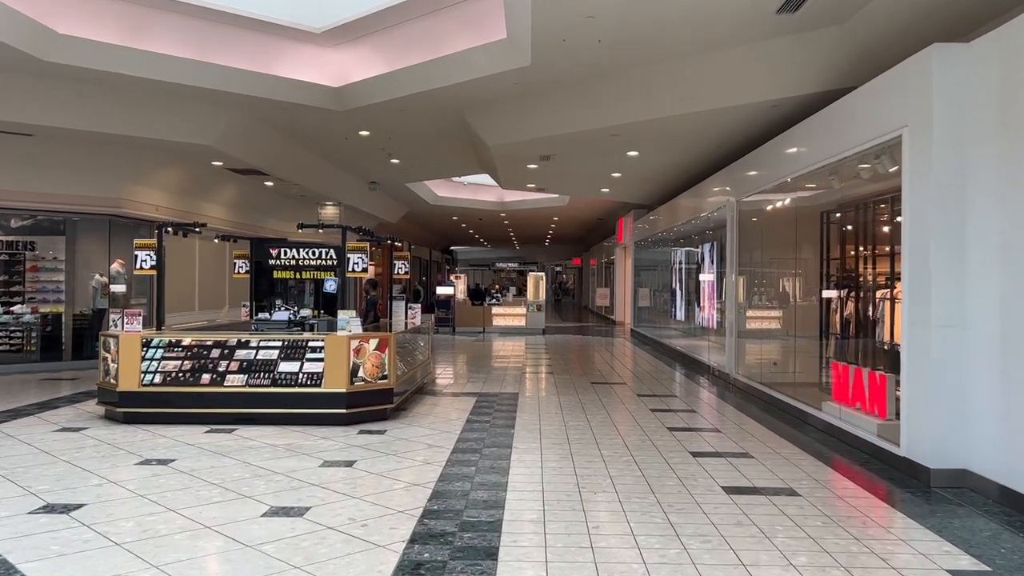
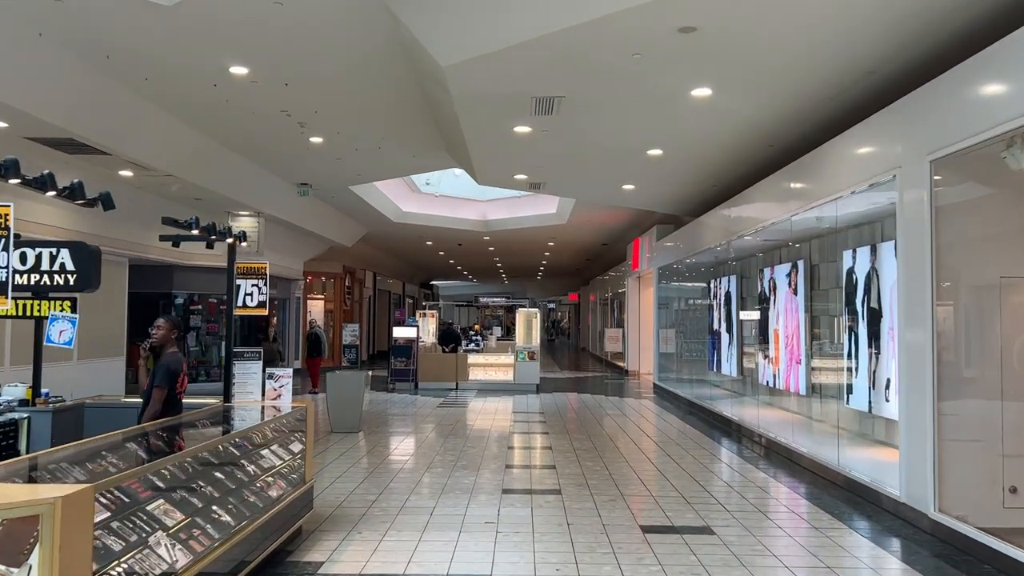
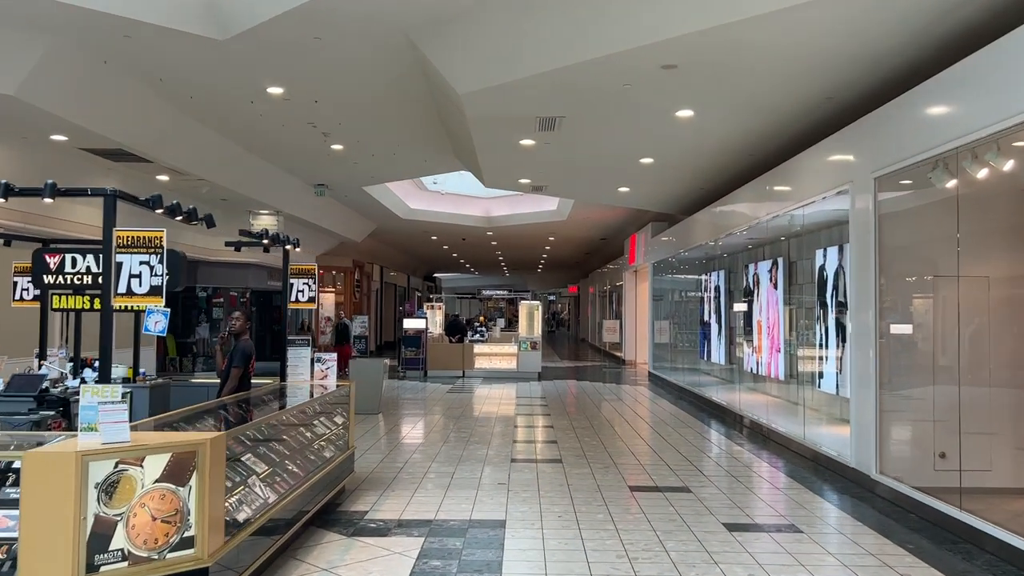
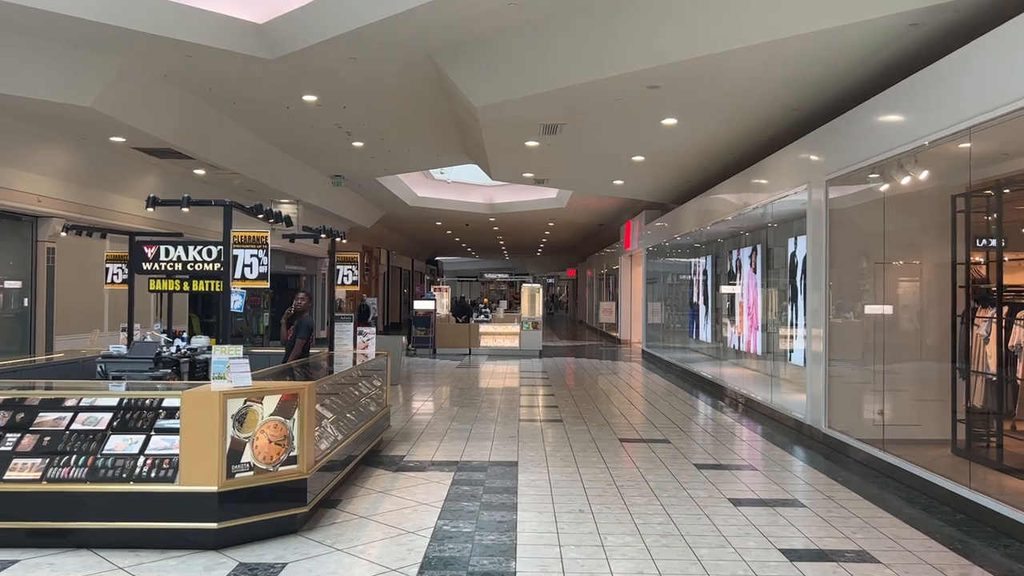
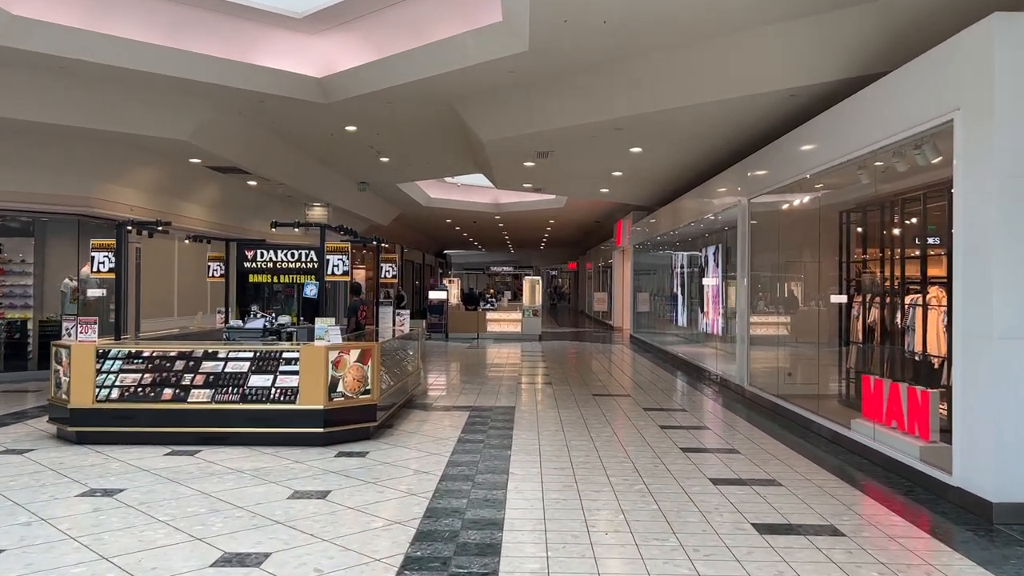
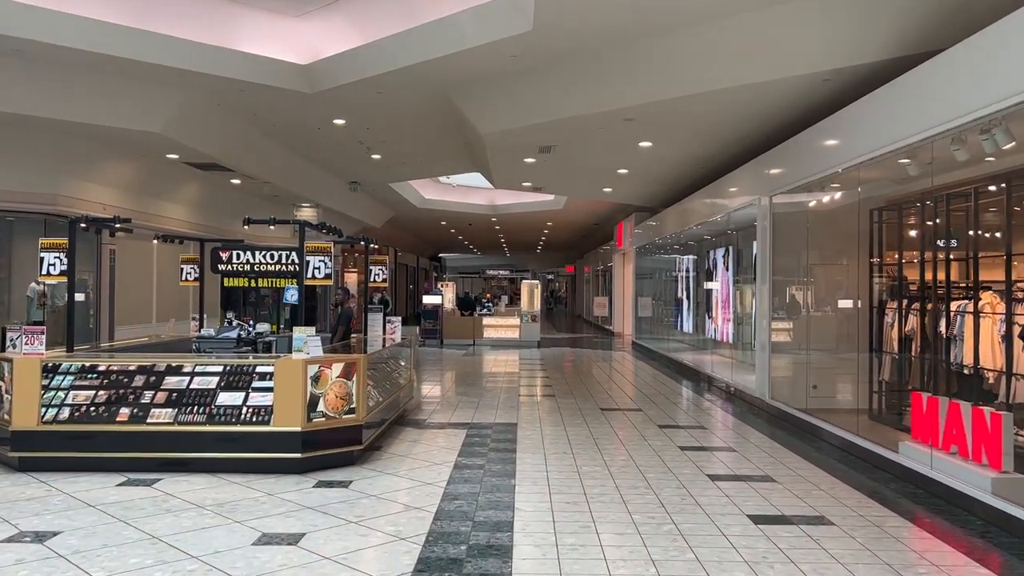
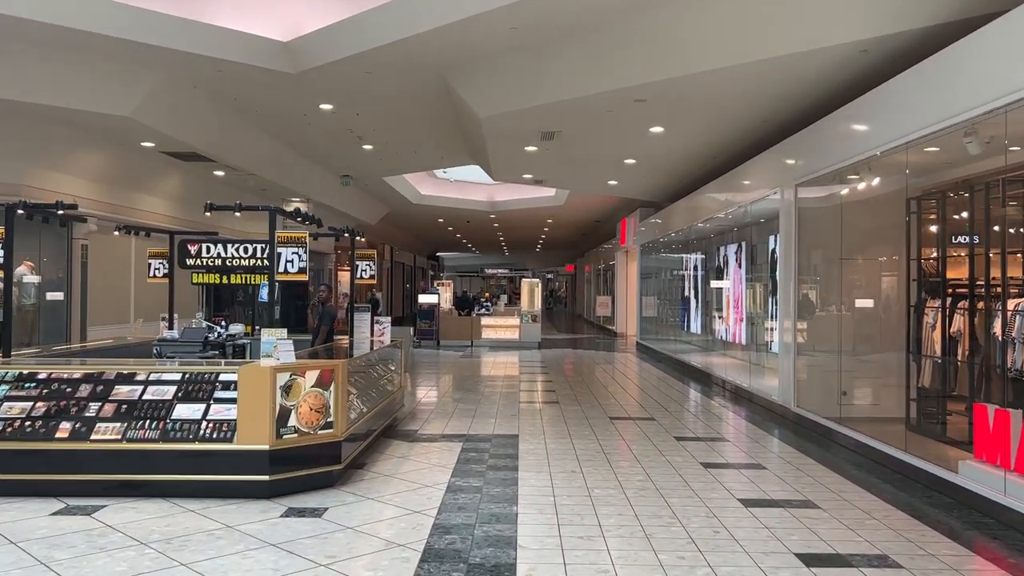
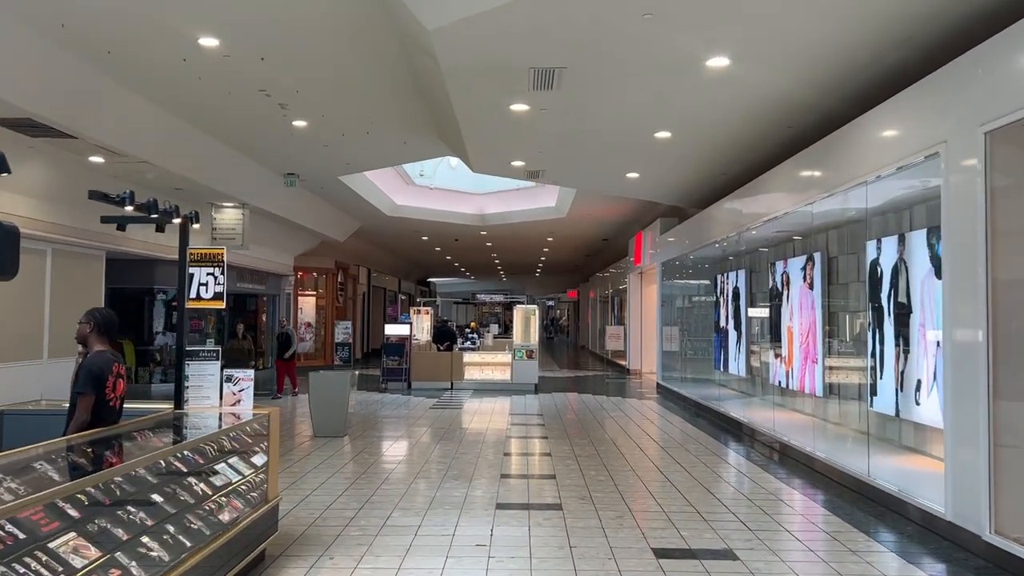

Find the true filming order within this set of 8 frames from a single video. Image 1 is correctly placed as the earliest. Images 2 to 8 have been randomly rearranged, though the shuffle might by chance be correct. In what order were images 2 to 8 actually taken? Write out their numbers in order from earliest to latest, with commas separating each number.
5, 6, 7, 4, 3, 2, 8
